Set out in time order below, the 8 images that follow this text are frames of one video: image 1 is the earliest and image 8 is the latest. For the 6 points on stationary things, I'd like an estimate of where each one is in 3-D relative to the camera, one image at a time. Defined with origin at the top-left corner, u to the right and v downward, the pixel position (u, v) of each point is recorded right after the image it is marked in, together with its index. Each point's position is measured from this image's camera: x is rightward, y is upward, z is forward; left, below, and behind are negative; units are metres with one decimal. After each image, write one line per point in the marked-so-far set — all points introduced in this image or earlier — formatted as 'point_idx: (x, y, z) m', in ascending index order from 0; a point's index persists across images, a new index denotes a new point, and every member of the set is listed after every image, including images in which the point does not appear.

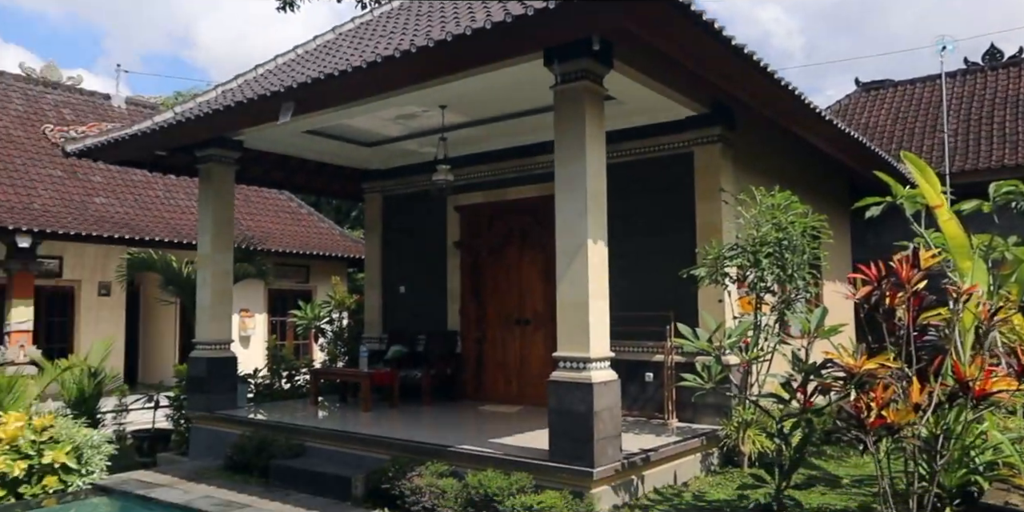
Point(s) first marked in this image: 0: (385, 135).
0: (-1.2, +1.2, +8.0) m
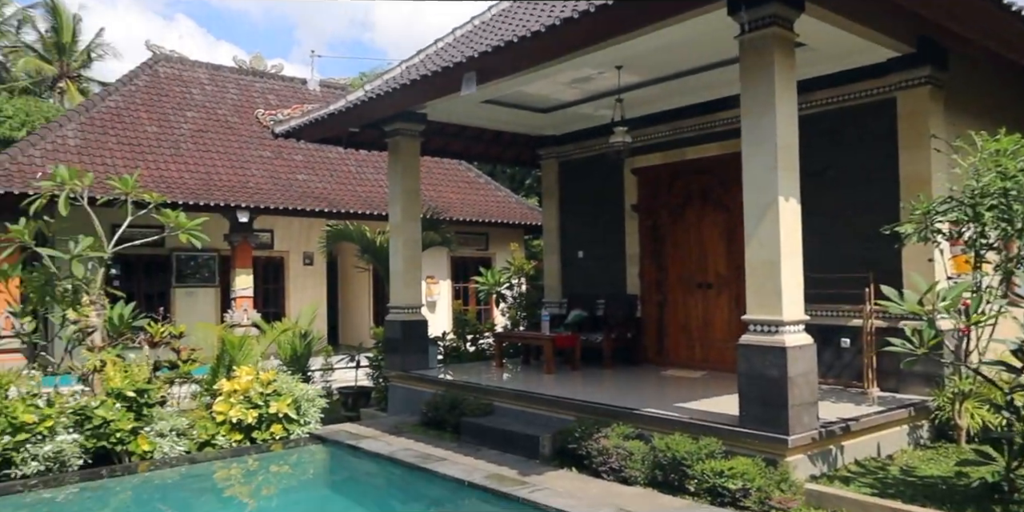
0: (+0.5, +1.5, +8.1) m
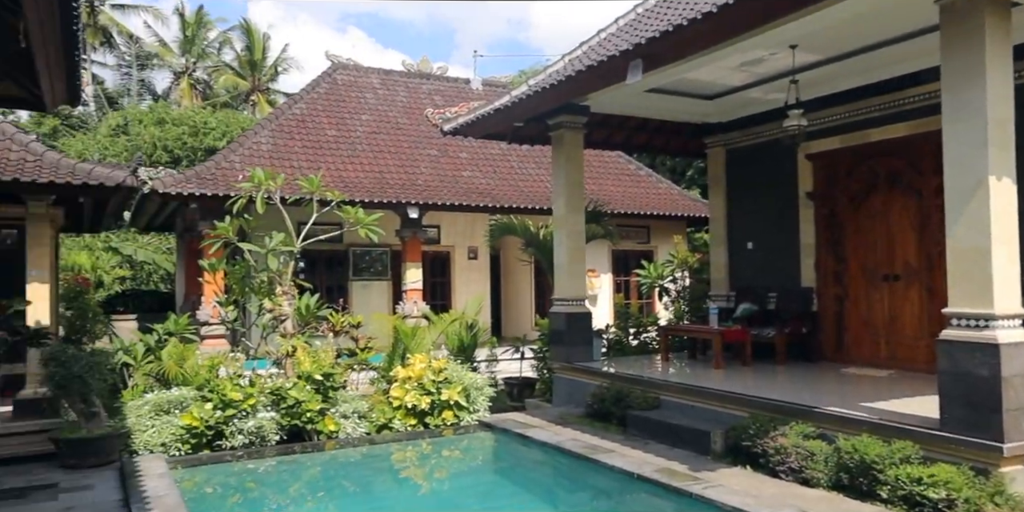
0: (+2.1, +1.6, +7.8) m
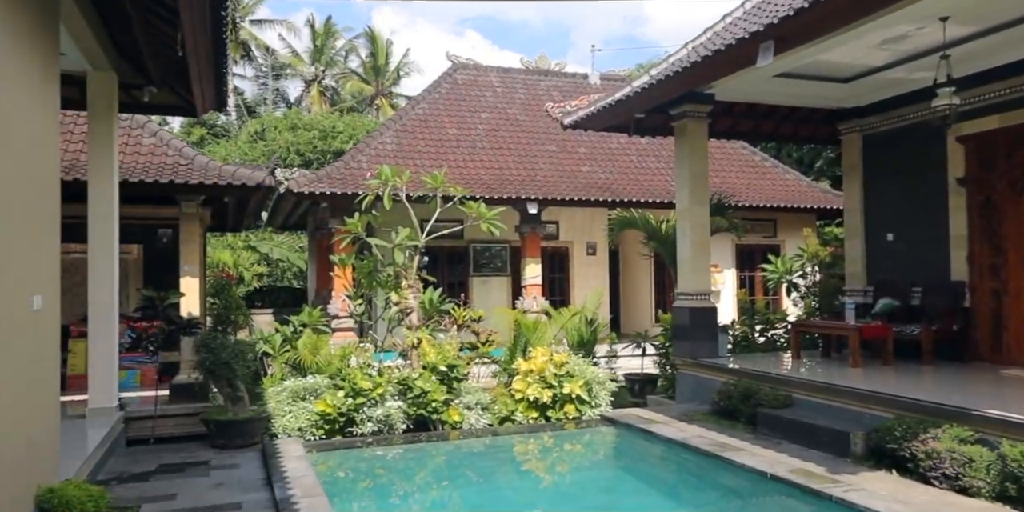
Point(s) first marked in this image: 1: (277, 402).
0: (+3.2, +1.7, +7.4) m
1: (-2.1, -1.3, +7.3) m
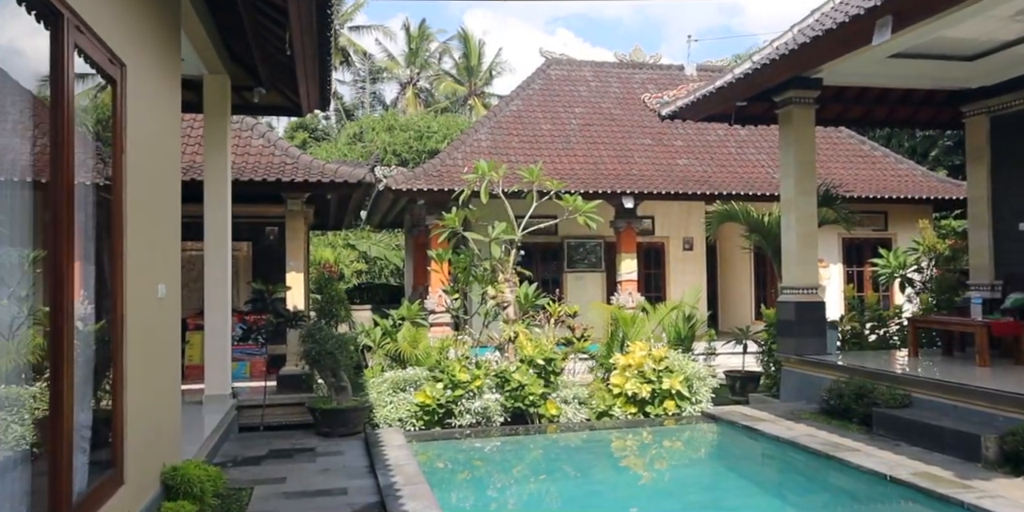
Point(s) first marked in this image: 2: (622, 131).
0: (+4.0, +1.7, +6.9) m
1: (-1.2, -1.2, +7.4) m
2: (+1.8, +2.1, +14.1) m
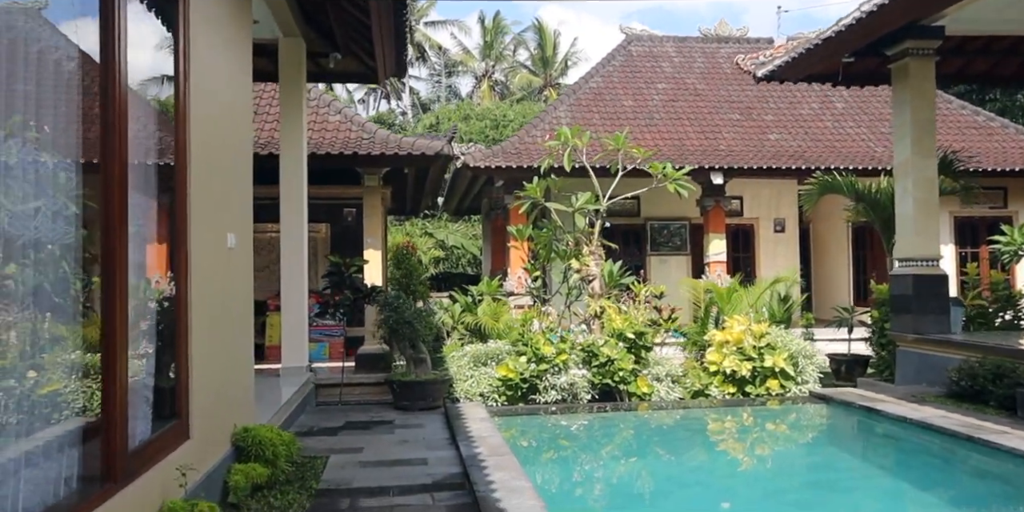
0: (+4.7, +2.0, +6.1) m
1: (-0.5, -0.9, +7.0) m
2: (+3.2, +2.4, +13.4) m
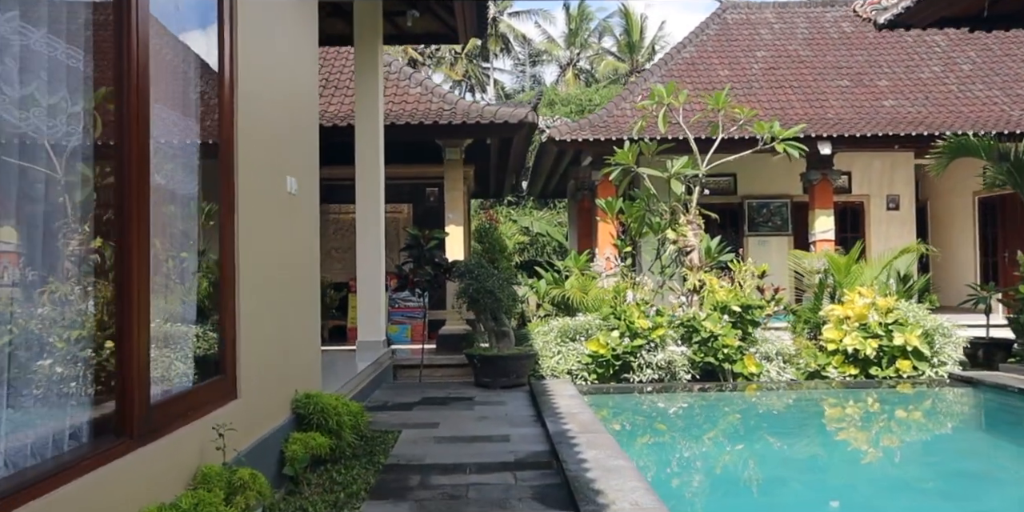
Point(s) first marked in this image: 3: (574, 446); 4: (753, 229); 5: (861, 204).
0: (+5.2, +2.3, +5.0) m
1: (+0.2, -0.7, +6.5) m
2: (+4.5, +2.7, +12.4) m
3: (+0.3, -0.9, +3.8) m
4: (+3.6, +0.4, +12.4) m
5: (+5.2, +0.8, +12.5) m
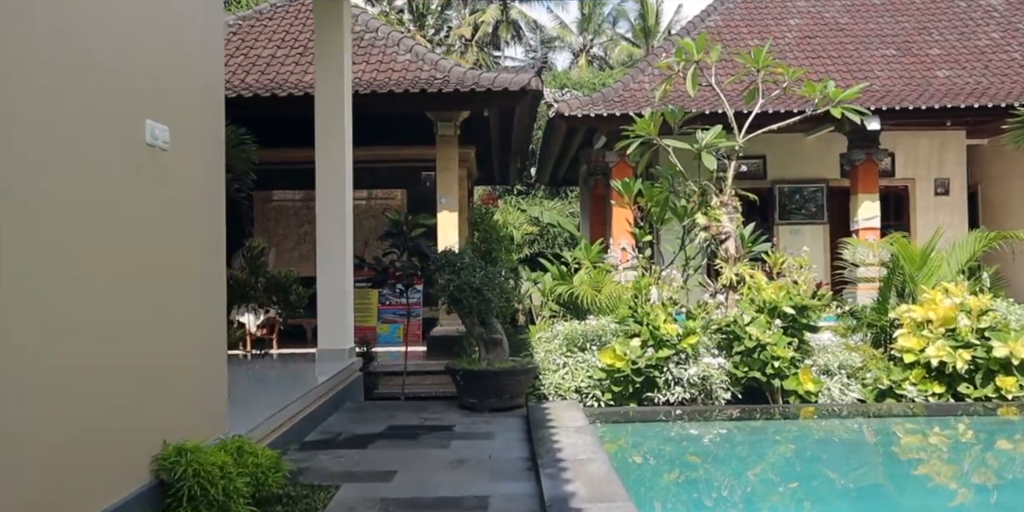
0: (+5.2, +2.3, +3.6) m
1: (+0.2, -0.6, +5.2) m
2: (+4.5, +2.8, +11.1) m
3: (+0.2, -0.8, +2.5) m
4: (+3.7, +0.6, +11.0) m
5: (+5.3, +0.9, +11.2) m
